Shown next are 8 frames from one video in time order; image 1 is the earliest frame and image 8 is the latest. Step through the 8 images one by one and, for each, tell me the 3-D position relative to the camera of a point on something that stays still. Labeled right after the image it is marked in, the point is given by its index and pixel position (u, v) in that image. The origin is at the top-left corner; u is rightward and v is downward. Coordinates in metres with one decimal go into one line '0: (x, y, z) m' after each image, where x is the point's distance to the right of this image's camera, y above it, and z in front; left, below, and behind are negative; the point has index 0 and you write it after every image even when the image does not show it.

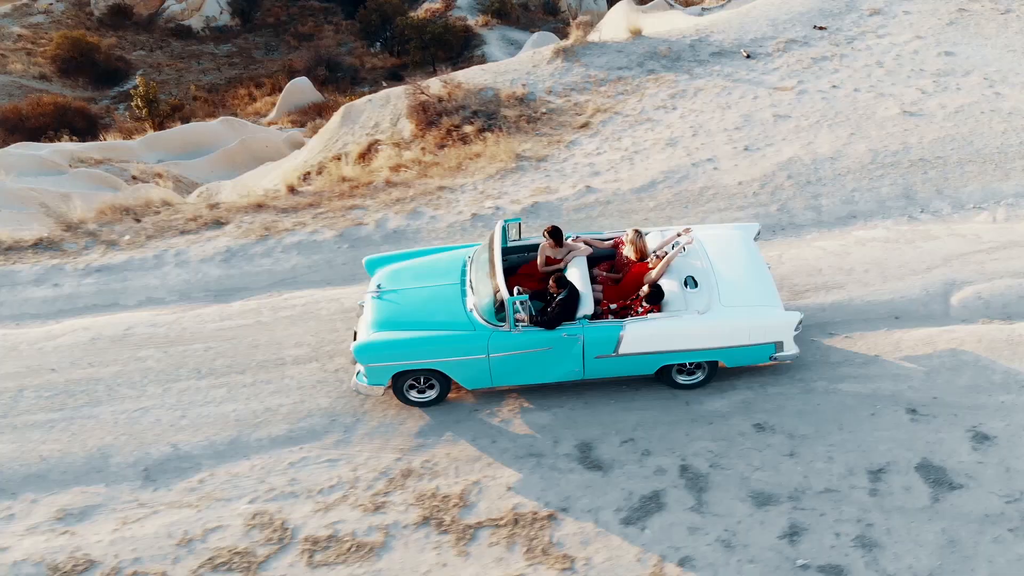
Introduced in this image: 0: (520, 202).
0: (+0.1, +0.6, +6.4) m
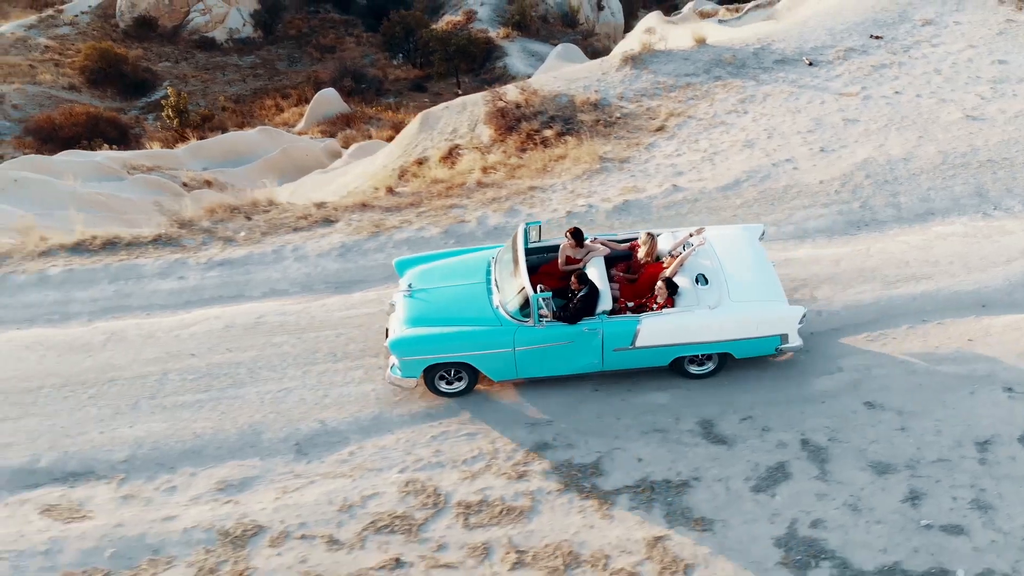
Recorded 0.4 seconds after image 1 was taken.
0: (+0.7, +0.6, +6.8) m
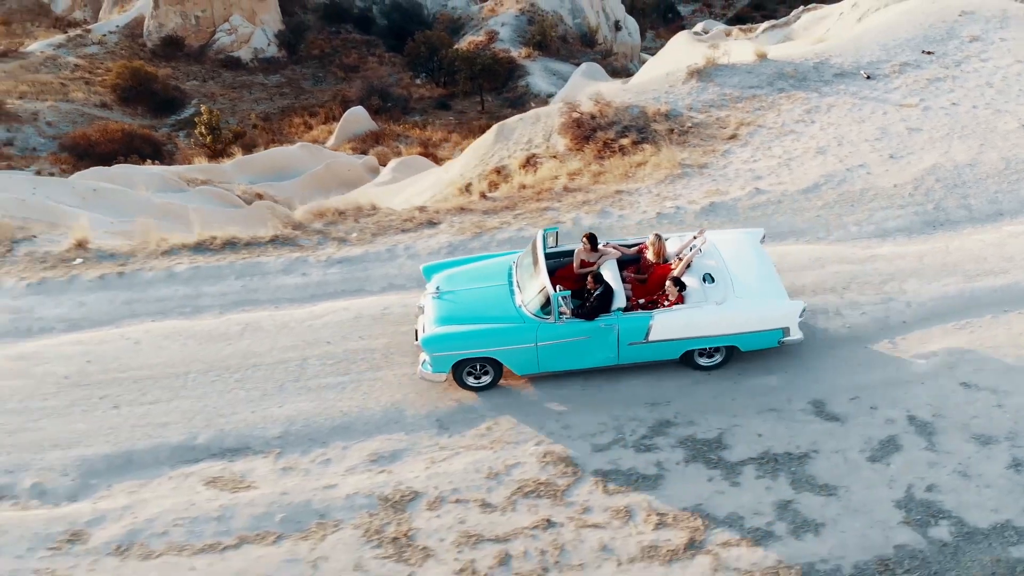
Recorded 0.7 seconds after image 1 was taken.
0: (+1.4, +0.7, +7.3) m
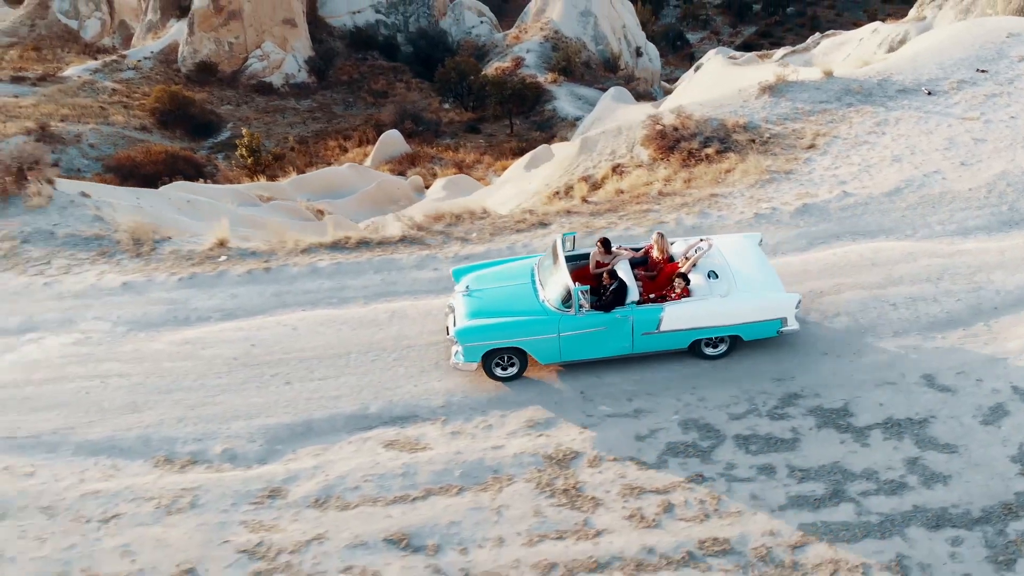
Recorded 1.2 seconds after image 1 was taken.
0: (+2.4, +0.7, +7.9) m
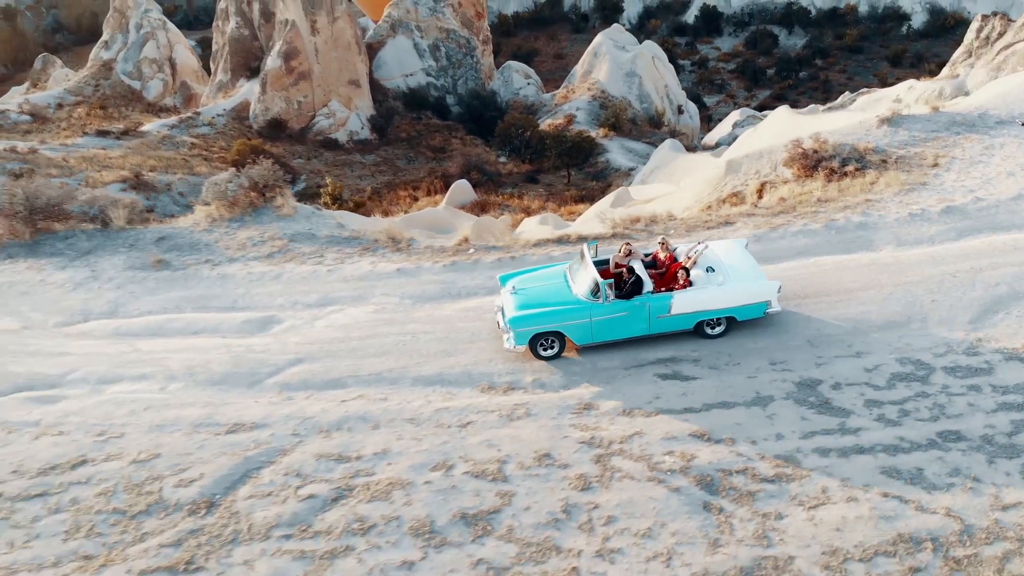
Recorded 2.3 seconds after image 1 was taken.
0: (+4.3, +0.8, +9.6) m
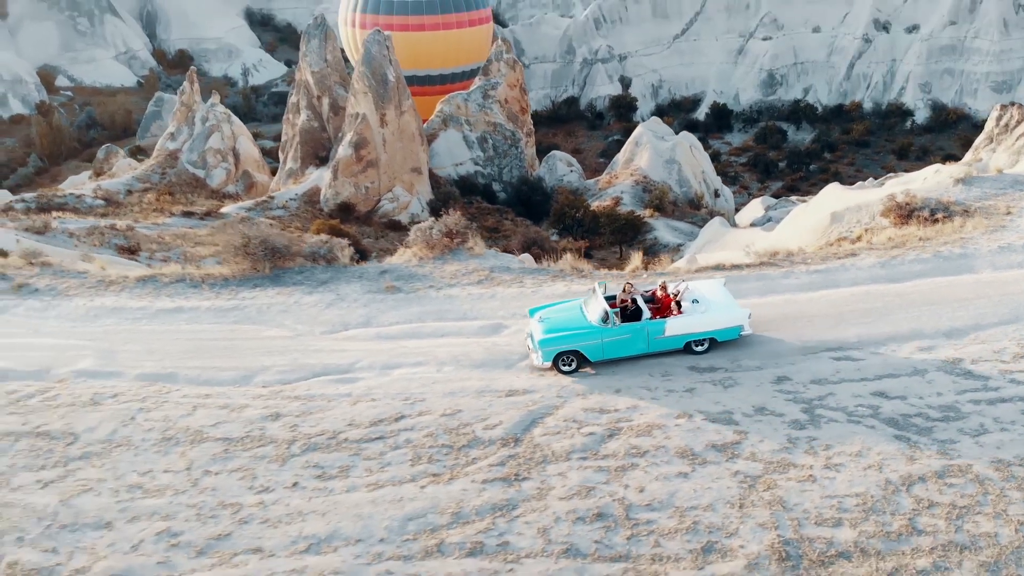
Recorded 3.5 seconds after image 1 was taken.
0: (+6.5, +0.6, +12.0) m
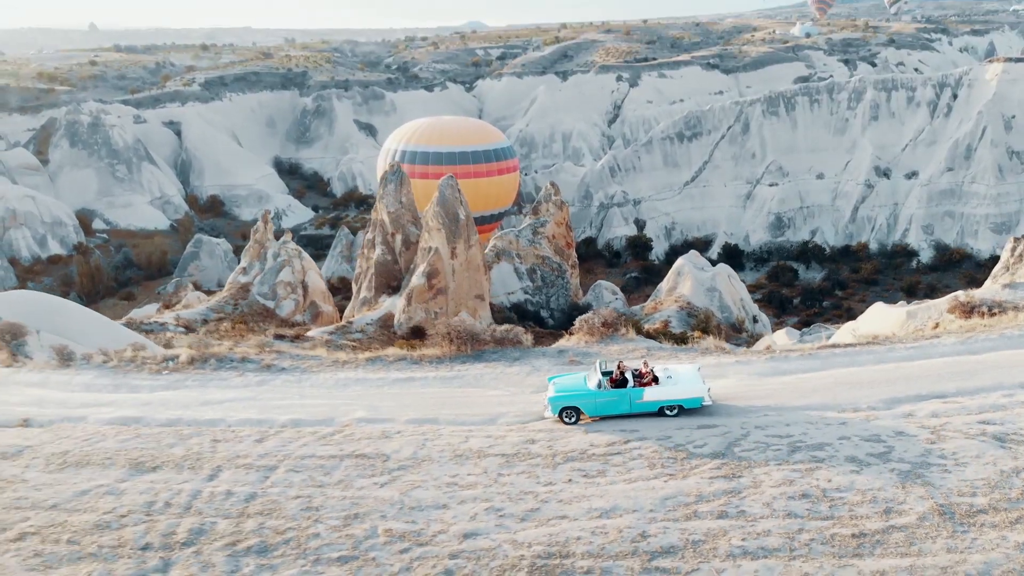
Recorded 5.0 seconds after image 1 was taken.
0: (+9.1, -0.6, +15.5) m
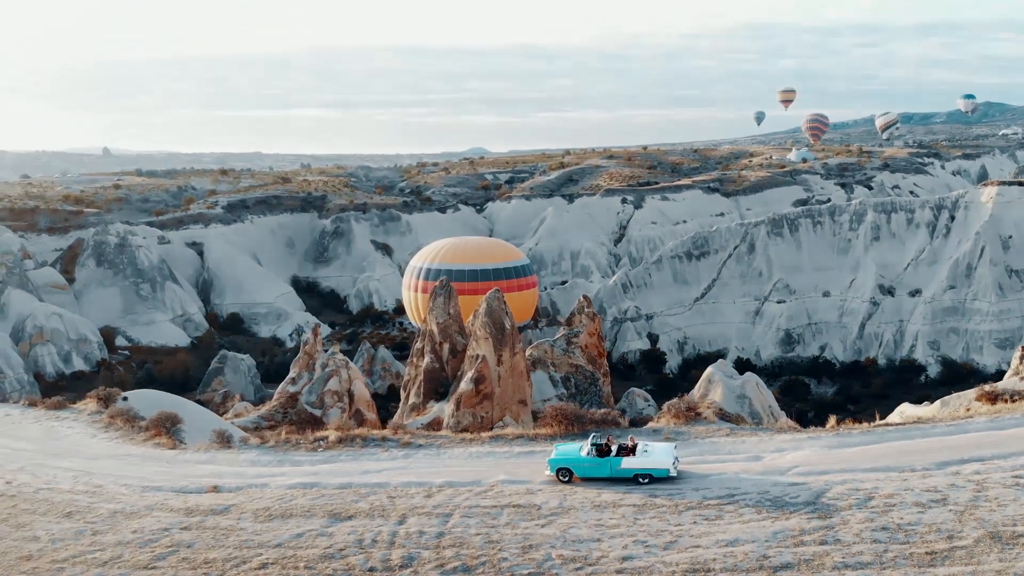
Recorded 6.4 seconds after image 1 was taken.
0: (+11.3, -2.4, +18.8) m
